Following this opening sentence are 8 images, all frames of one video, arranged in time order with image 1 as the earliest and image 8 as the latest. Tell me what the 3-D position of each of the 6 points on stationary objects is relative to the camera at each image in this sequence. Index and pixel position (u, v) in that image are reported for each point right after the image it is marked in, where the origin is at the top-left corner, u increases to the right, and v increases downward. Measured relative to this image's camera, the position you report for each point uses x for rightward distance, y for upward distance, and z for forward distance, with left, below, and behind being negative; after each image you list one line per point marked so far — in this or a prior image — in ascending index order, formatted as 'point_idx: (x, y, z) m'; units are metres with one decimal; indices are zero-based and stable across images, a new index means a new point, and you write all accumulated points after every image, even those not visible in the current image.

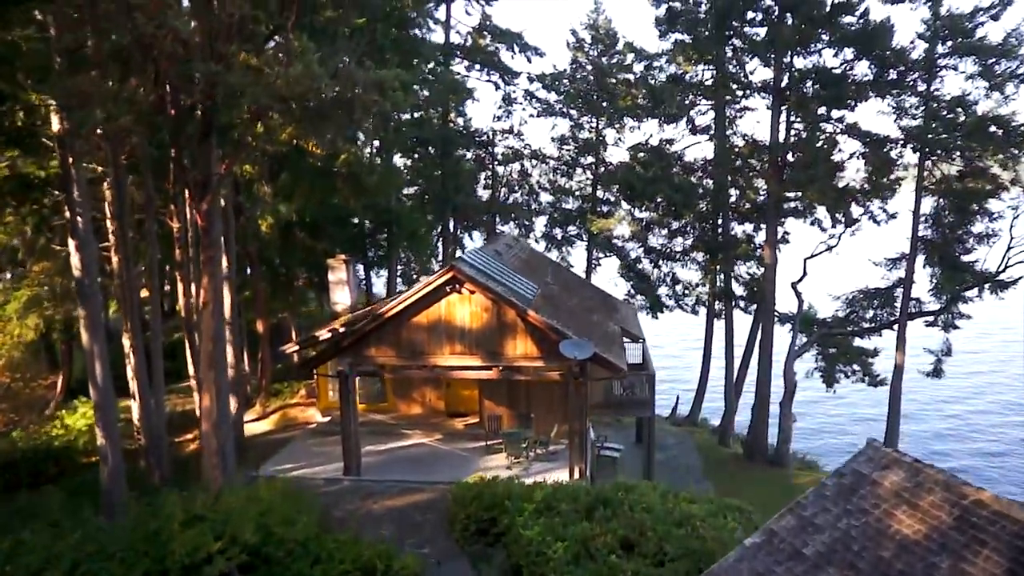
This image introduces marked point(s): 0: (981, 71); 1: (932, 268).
0: (+12.2, +5.4, +18.7) m
1: (+11.4, +0.4, +19.4) m
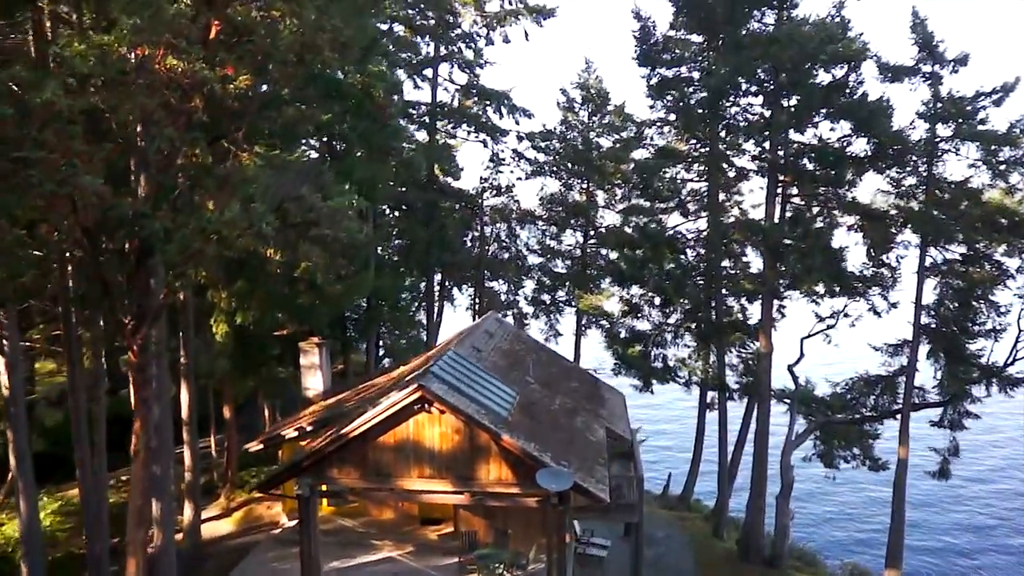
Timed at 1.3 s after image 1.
0: (+11.7, +3.1, +17.8) m
1: (+10.9, -2.0, +18.4) m
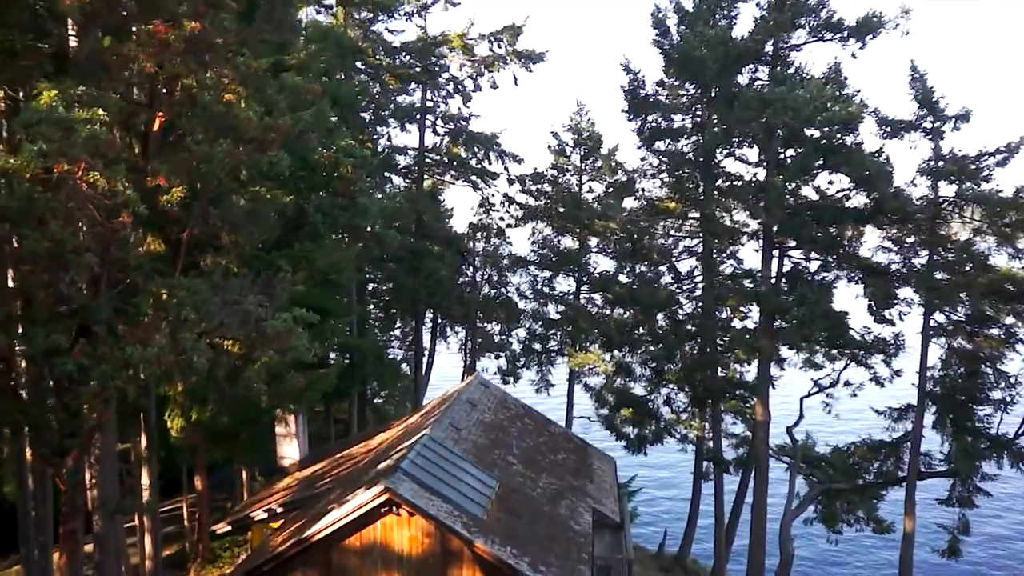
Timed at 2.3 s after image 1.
0: (+11.3, +1.6, +17.1) m
1: (+10.6, -3.6, +17.5) m
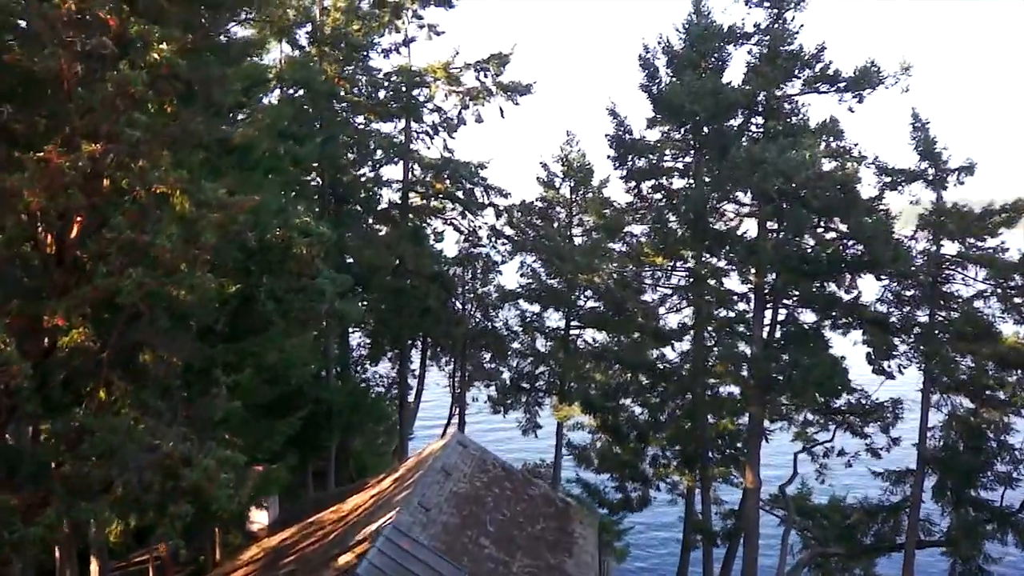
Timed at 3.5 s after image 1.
0: (+10.8, +0.1, +16.1) m
1: (+10.0, -5.0, +16.7) m
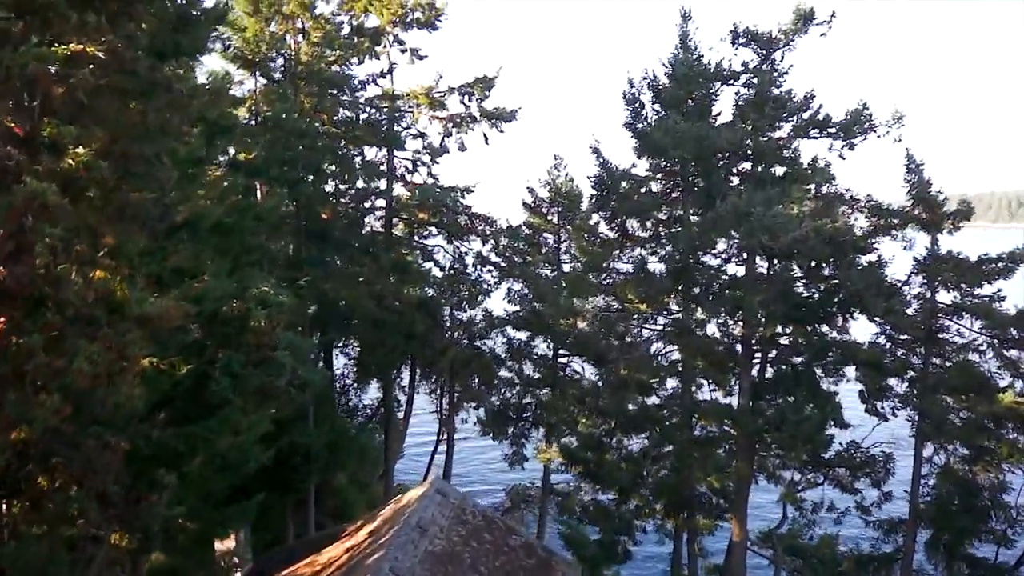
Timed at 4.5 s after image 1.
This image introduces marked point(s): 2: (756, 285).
0: (+10.3, -0.9, +15.6) m
1: (+9.6, -6.1, +16.1) m
2: (+5.2, 0.0, +15.3) m
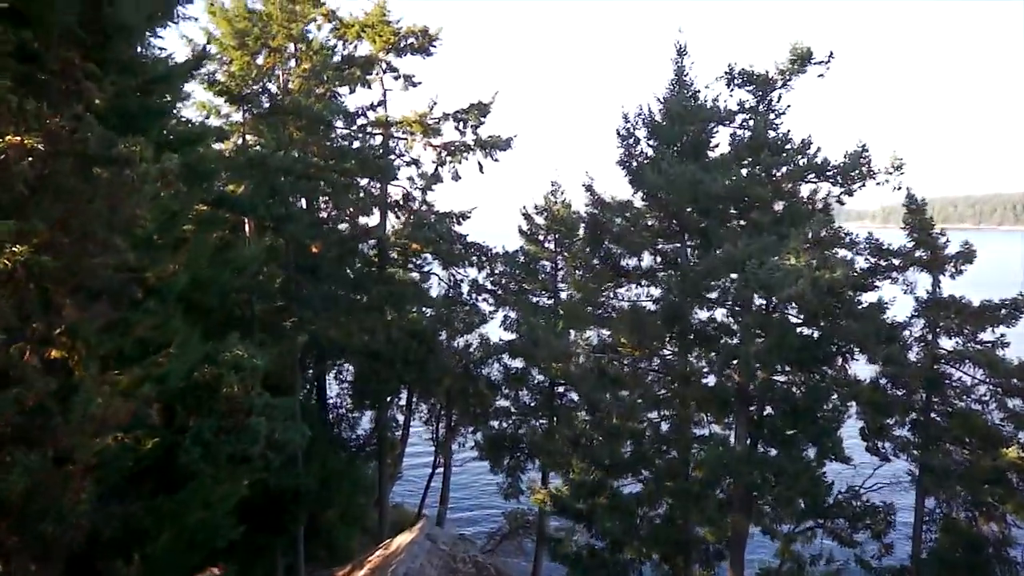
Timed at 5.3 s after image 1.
0: (+10.1, -1.9, +15.1) m
1: (+9.4, -7.0, +15.6) m
2: (+5.0, -1.0, +14.9) m
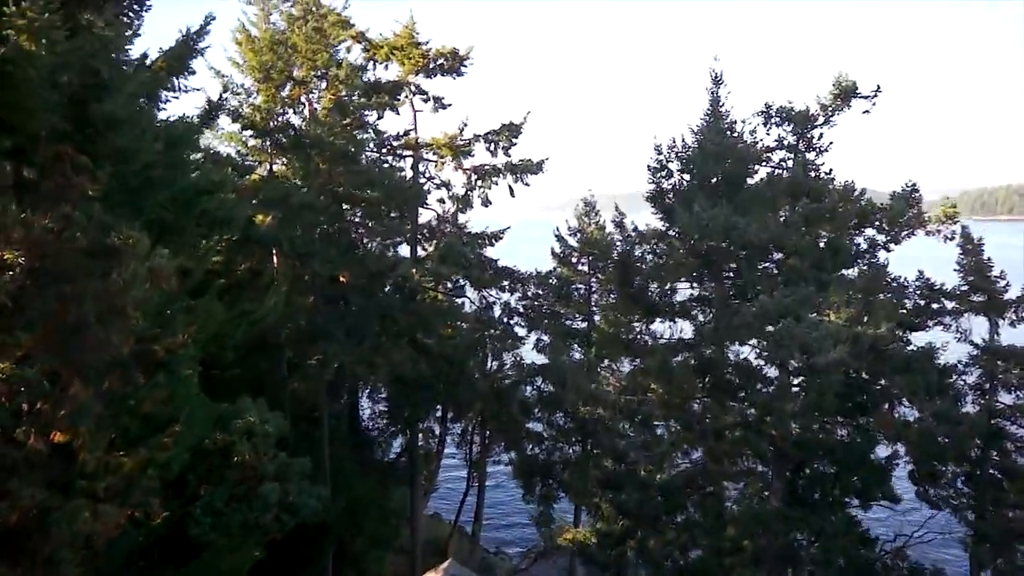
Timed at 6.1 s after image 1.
0: (+10.6, -2.8, +14.0) m
1: (+9.9, -7.9, +14.7) m
2: (+5.4, -1.9, +14.1) m
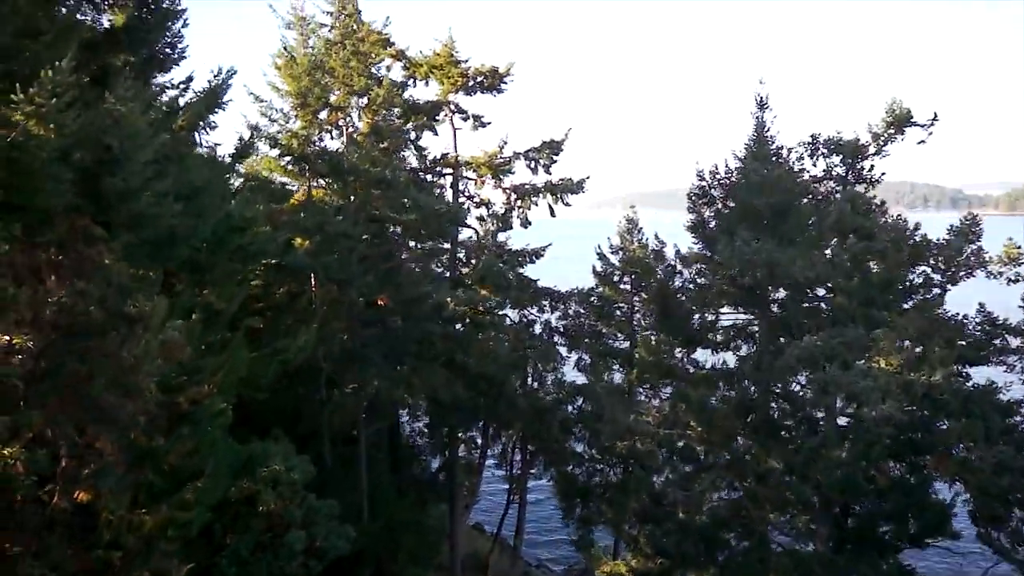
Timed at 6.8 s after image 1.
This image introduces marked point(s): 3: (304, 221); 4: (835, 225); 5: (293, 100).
0: (+11.2, -3.6, +12.9) m
1: (+10.5, -8.7, +13.7) m
2: (+6.1, -2.6, +13.4) m
3: (-5.0, +1.6, +17.1) m
4: (+6.2, +1.4, +13.7) m
5: (-5.7, +4.9, +18.5) m
